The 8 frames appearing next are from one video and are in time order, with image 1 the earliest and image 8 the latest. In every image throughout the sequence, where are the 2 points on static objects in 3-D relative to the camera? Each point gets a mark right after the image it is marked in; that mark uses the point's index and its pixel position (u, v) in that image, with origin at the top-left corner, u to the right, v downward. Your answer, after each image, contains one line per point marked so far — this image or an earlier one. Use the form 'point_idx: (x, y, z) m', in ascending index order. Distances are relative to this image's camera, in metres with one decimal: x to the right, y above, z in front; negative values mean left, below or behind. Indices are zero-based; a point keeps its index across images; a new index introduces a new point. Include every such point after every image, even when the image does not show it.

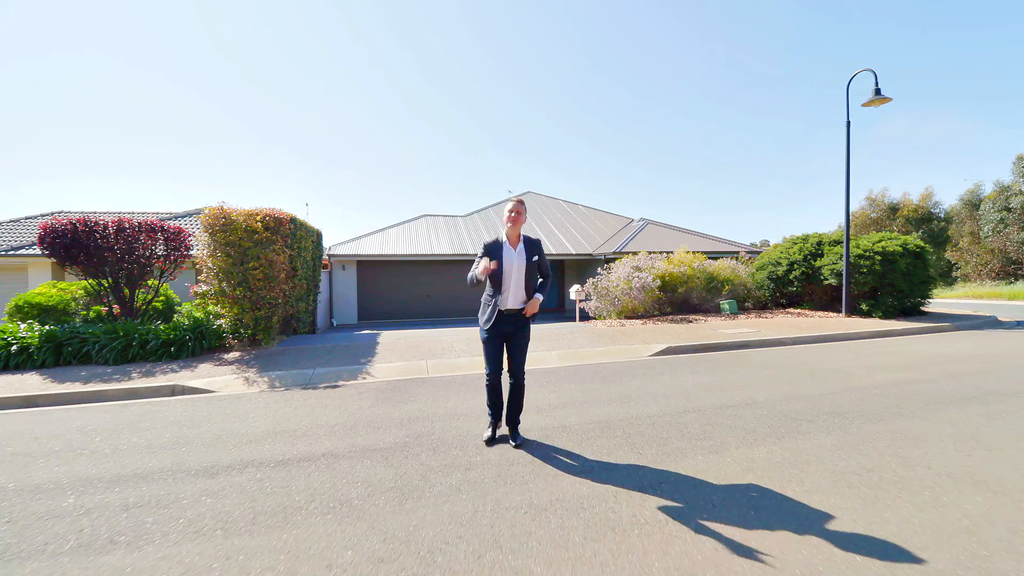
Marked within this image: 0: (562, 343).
0: (+0.7, -0.8, +7.2) m
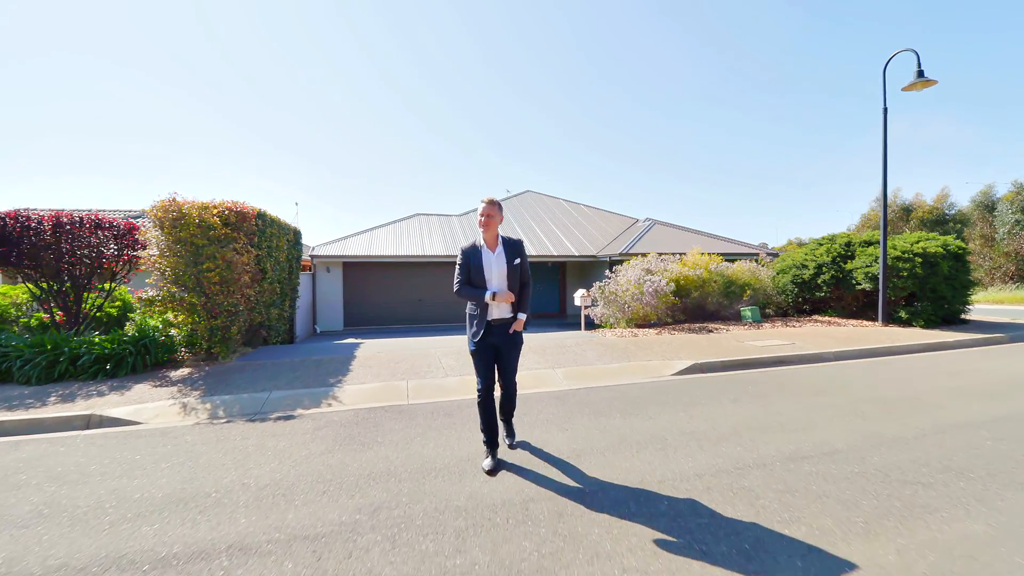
0: (+0.7, -0.9, +6.2) m
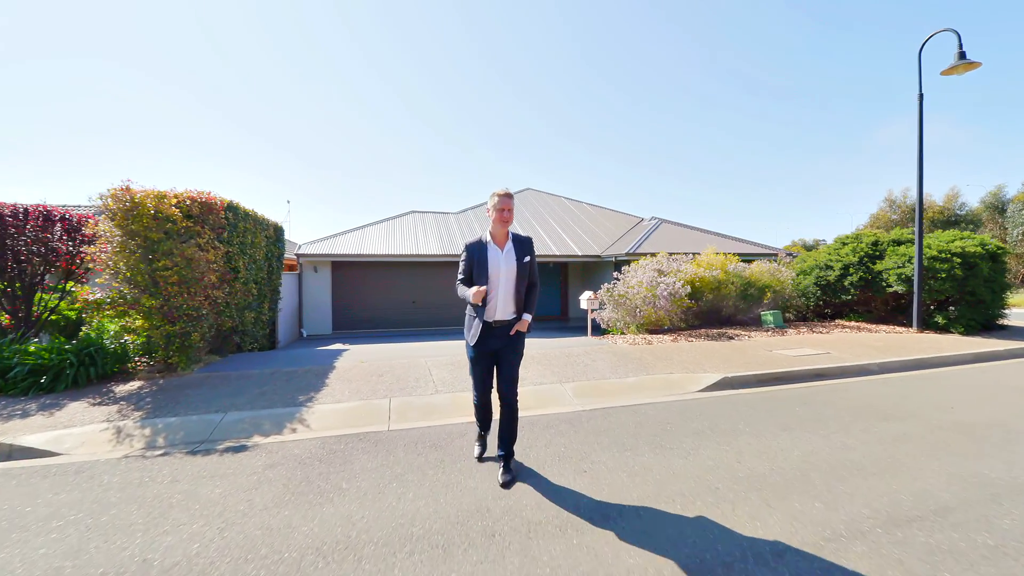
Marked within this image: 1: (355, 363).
0: (+0.7, -0.9, +5.4) m
1: (-1.9, -0.9, +5.8) m
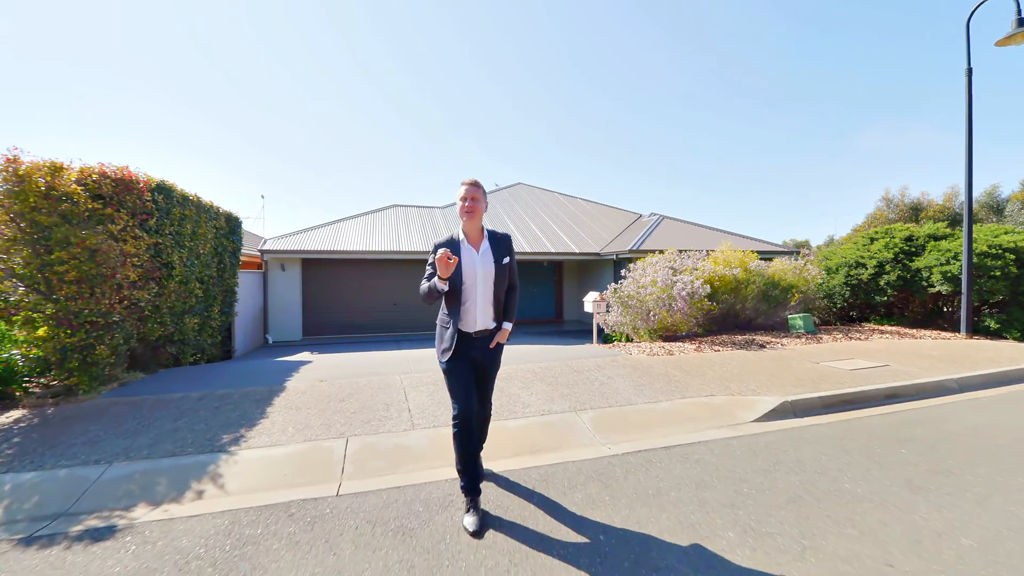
0: (+0.7, -0.9, +4.3) m
1: (-1.9, -0.9, +4.6) m
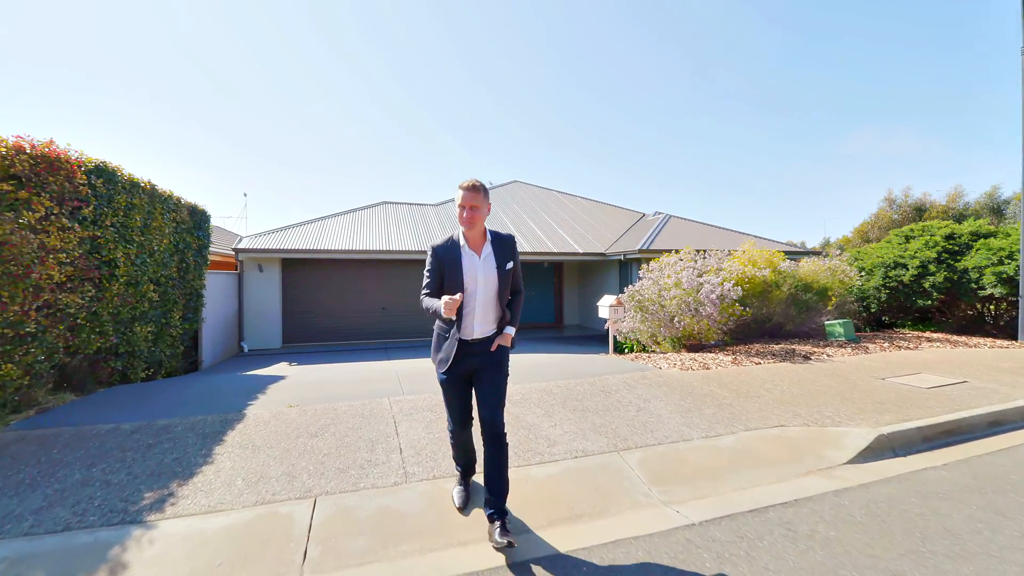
0: (+0.8, -0.9, +3.4) m
1: (-1.8, -0.9, +3.7) m
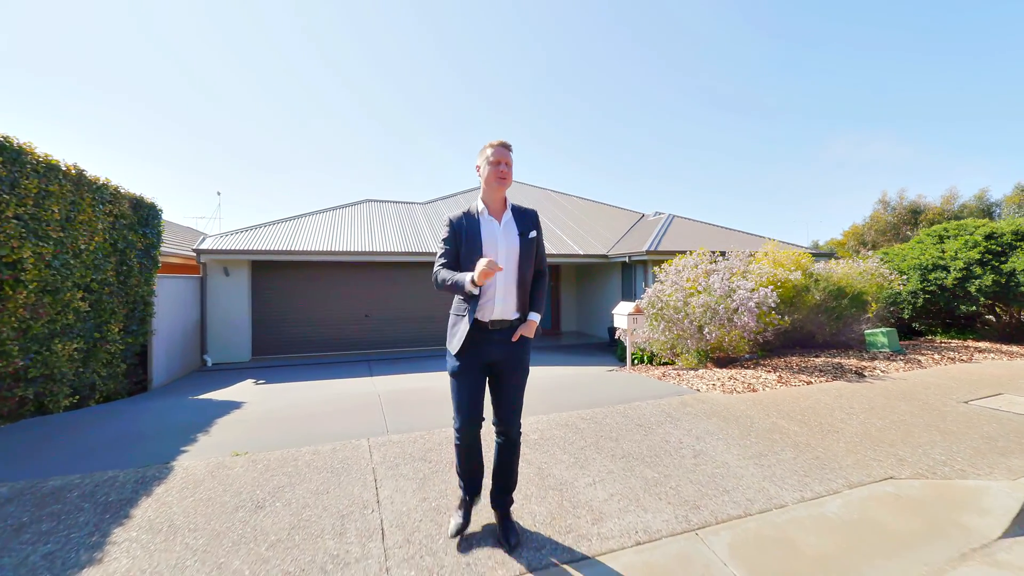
0: (+1.0, -1.0, +2.6) m
1: (-1.7, -1.0, +2.8) m
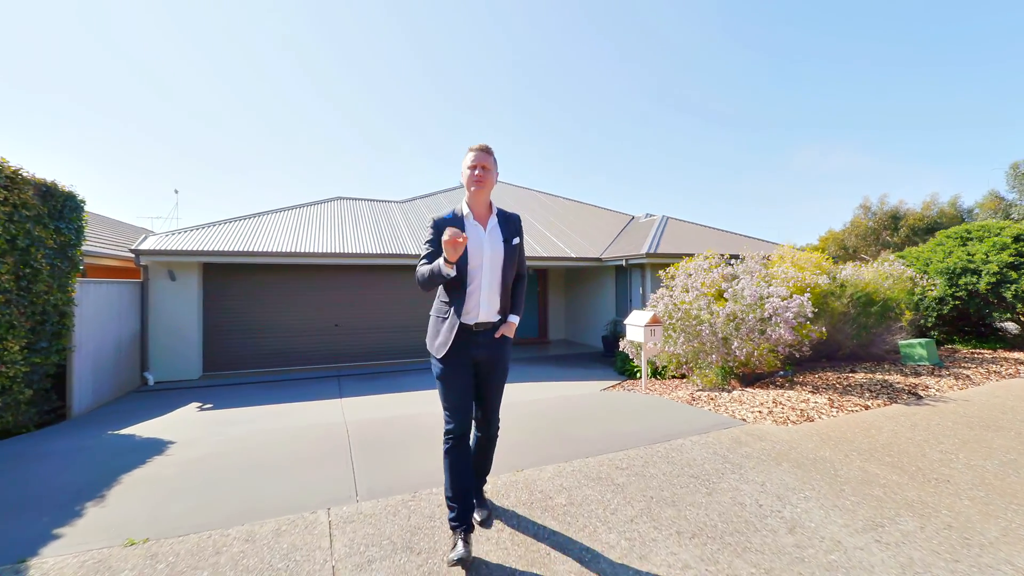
0: (+1.1, -1.0, +1.8) m
1: (-1.6, -1.0, +1.9) m
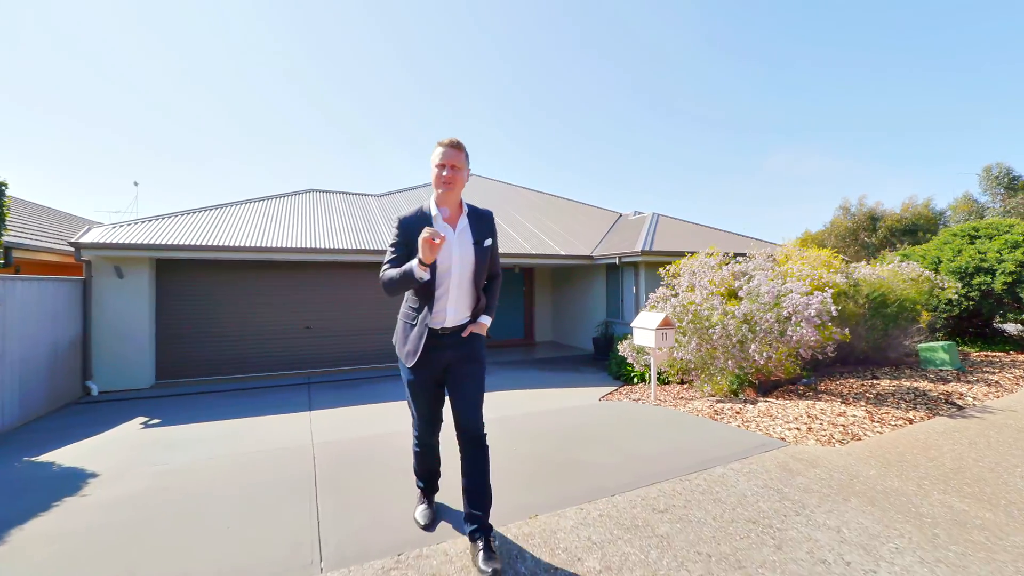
0: (+1.1, -1.0, +1.3) m
1: (-1.5, -1.0, +1.3) m
